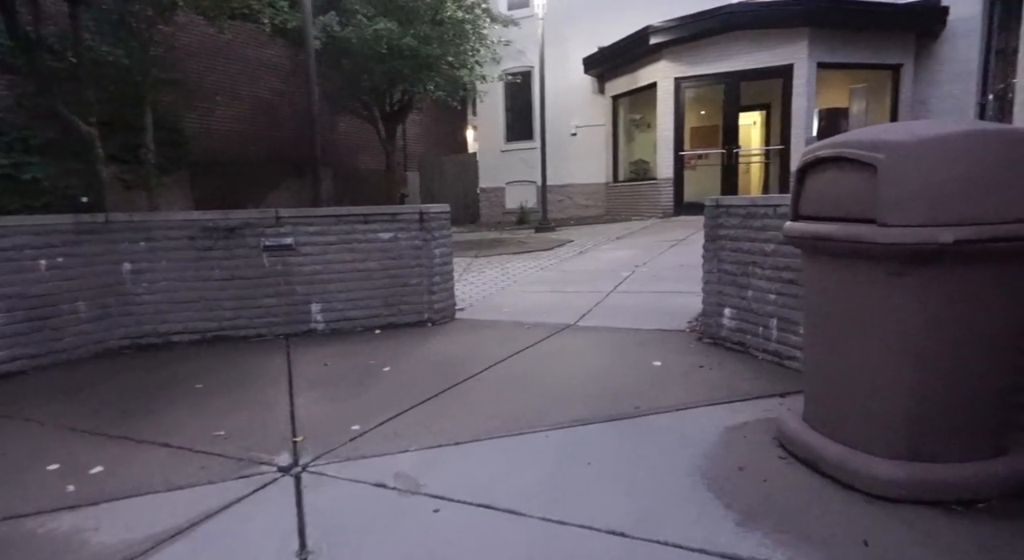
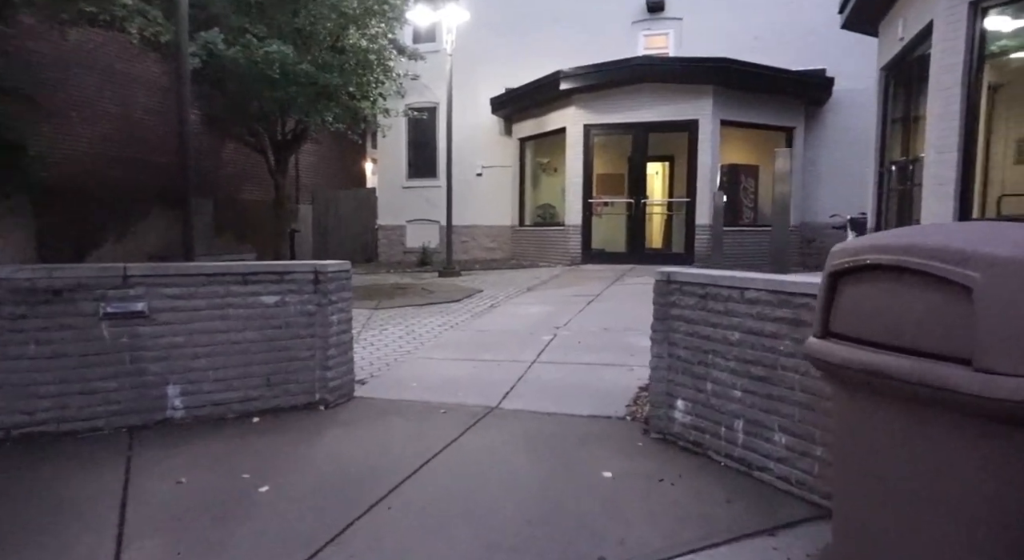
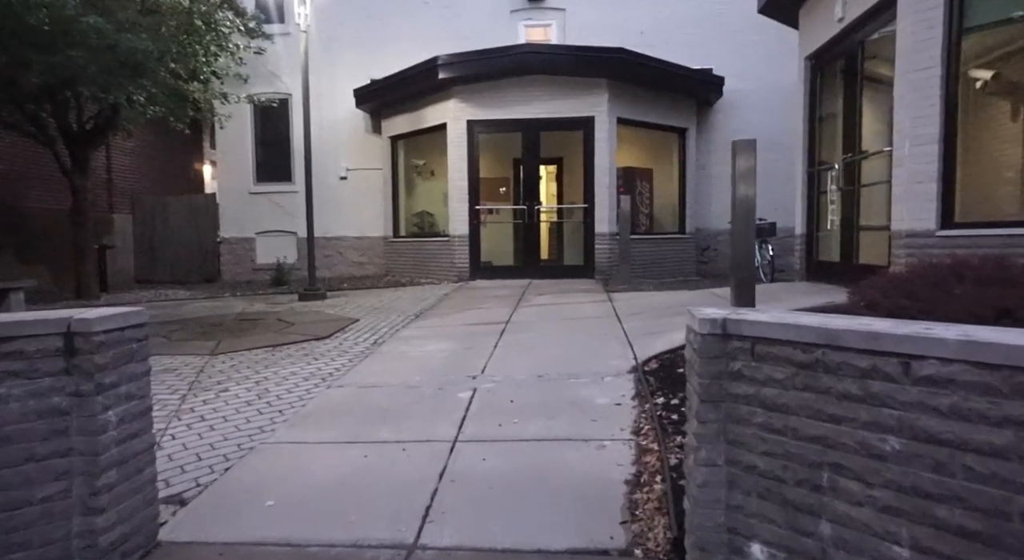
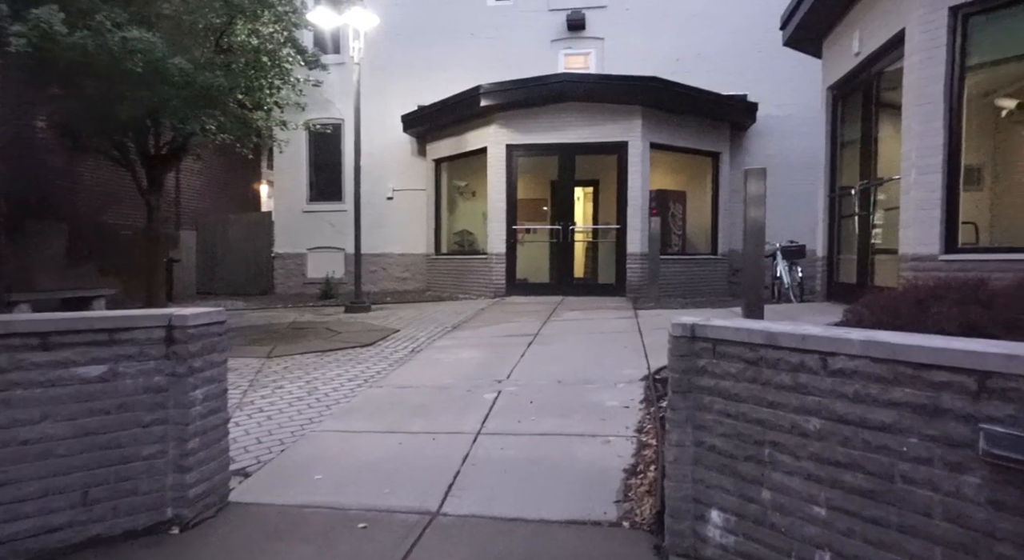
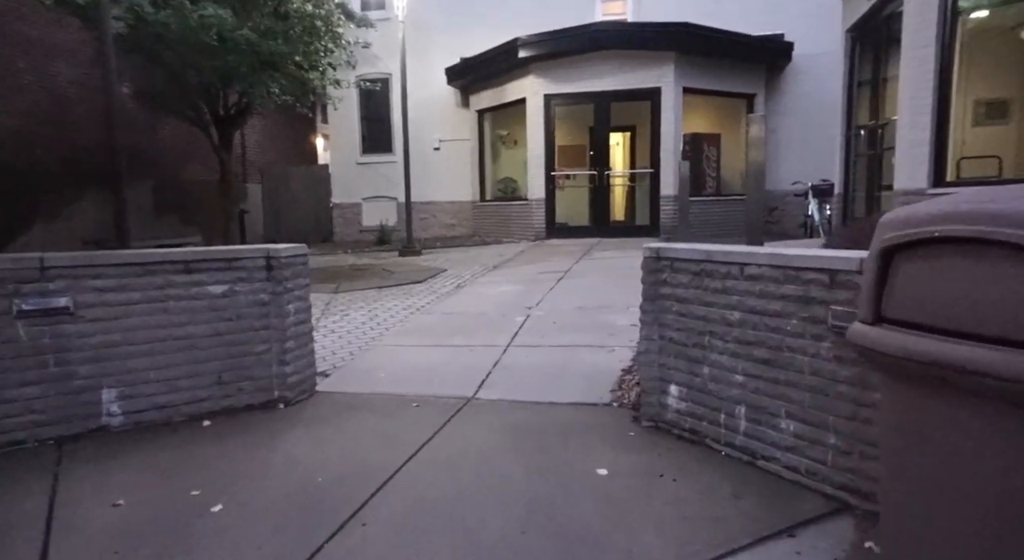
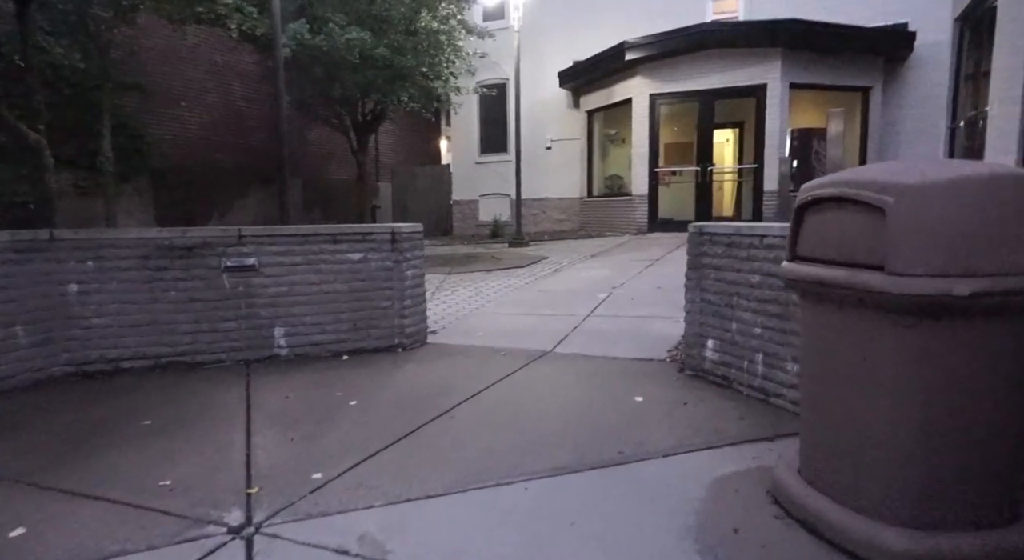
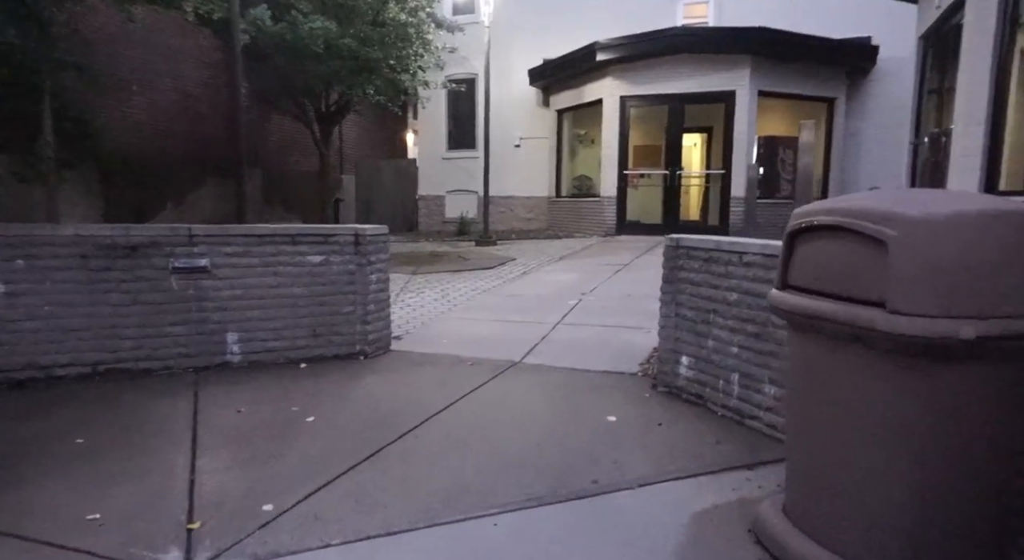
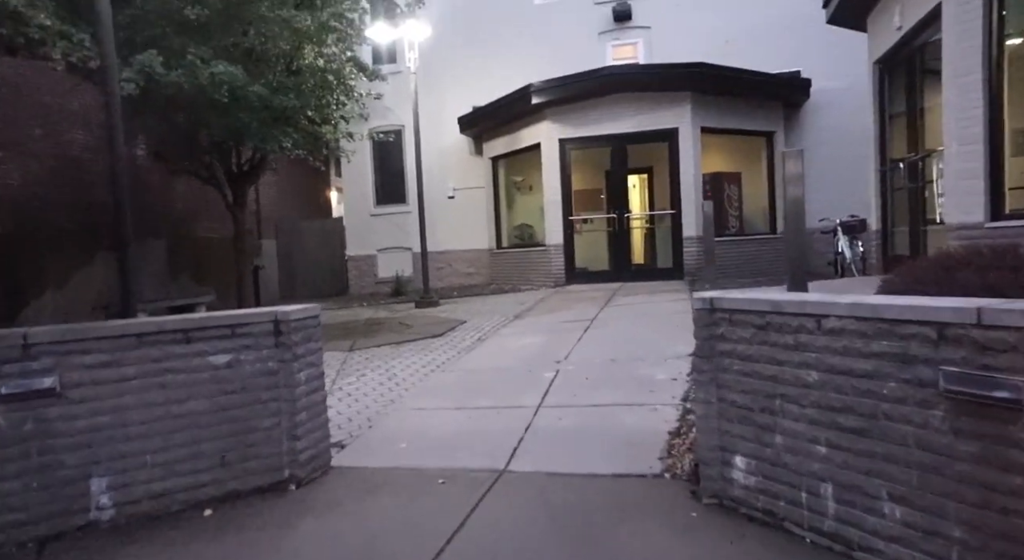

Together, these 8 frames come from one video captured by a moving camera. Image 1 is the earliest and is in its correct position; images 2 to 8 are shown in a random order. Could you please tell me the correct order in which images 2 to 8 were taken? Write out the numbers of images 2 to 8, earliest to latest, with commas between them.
6, 7, 2, 5, 8, 4, 3
